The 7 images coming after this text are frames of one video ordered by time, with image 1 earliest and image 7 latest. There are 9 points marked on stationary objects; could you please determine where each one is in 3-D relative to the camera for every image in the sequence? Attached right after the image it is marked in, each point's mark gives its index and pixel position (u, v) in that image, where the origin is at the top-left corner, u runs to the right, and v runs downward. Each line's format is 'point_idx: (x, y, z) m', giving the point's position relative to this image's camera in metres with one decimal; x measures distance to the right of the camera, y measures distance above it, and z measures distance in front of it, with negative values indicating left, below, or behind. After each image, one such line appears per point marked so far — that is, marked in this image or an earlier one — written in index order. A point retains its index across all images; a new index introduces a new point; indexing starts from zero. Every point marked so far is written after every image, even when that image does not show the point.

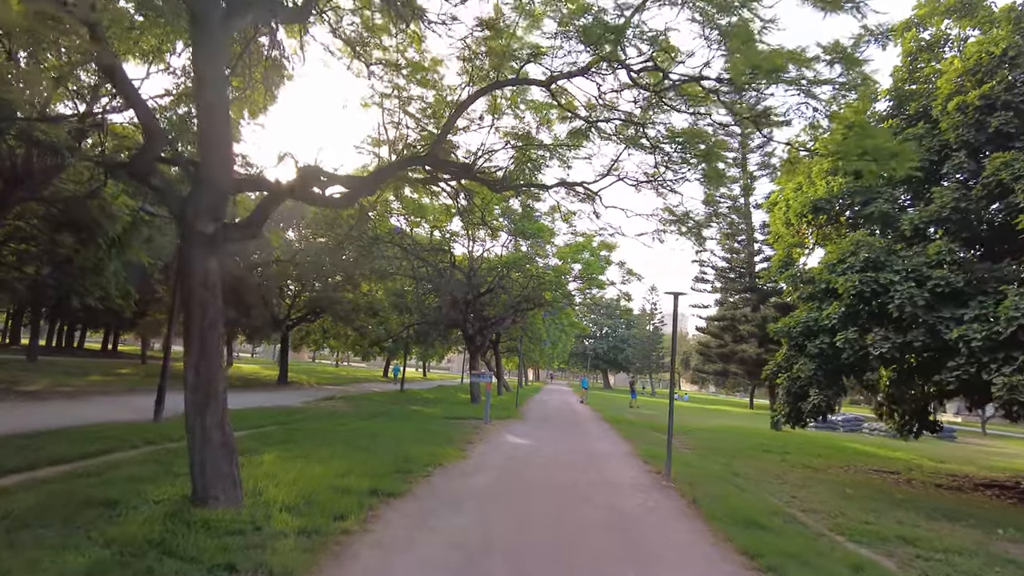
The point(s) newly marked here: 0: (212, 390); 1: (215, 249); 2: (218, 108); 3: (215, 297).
0: (-3.4, -1.2, +7.3) m
1: (-3.6, +0.5, +7.8) m
2: (-3.6, +2.2, +8.0) m
3: (-3.5, -0.1, +7.7) m
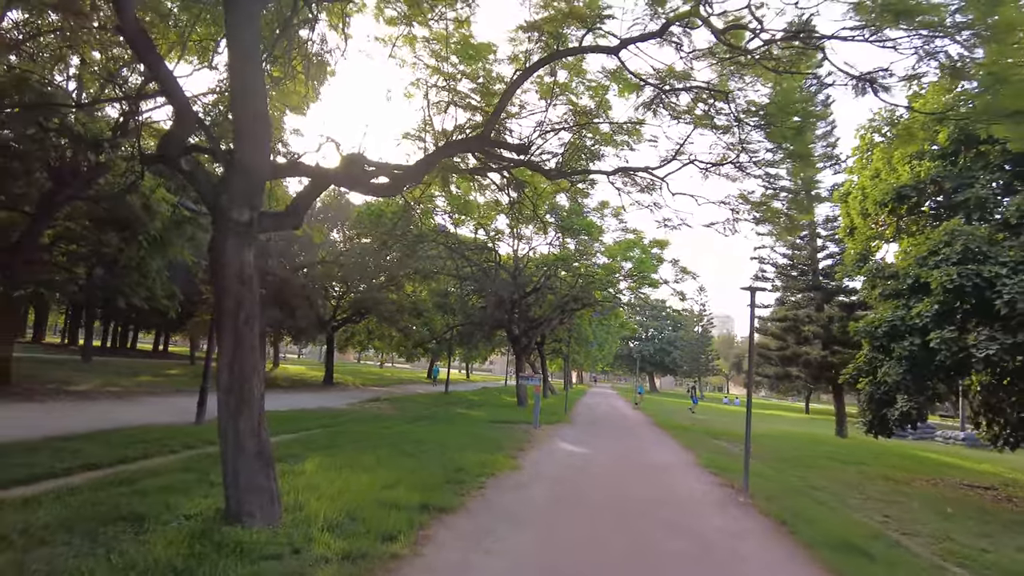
0: (-2.7, -1.1, +6.7) m
1: (-2.9, +0.5, +7.2) m
2: (-2.9, +2.3, +7.3) m
3: (-2.8, 0.0, +7.1) m
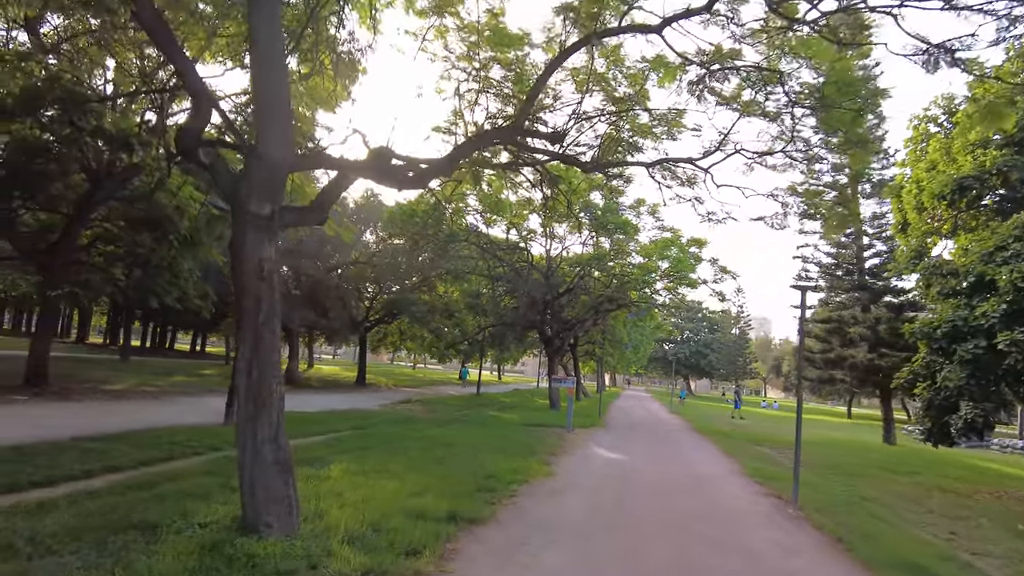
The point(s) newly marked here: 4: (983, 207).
0: (-2.4, -1.1, +6.3) m
1: (-2.5, +0.6, +6.8) m
2: (-2.6, +2.3, +7.0) m
3: (-2.5, 0.0, +6.7) m
4: (+9.5, +1.7, +13.1) m
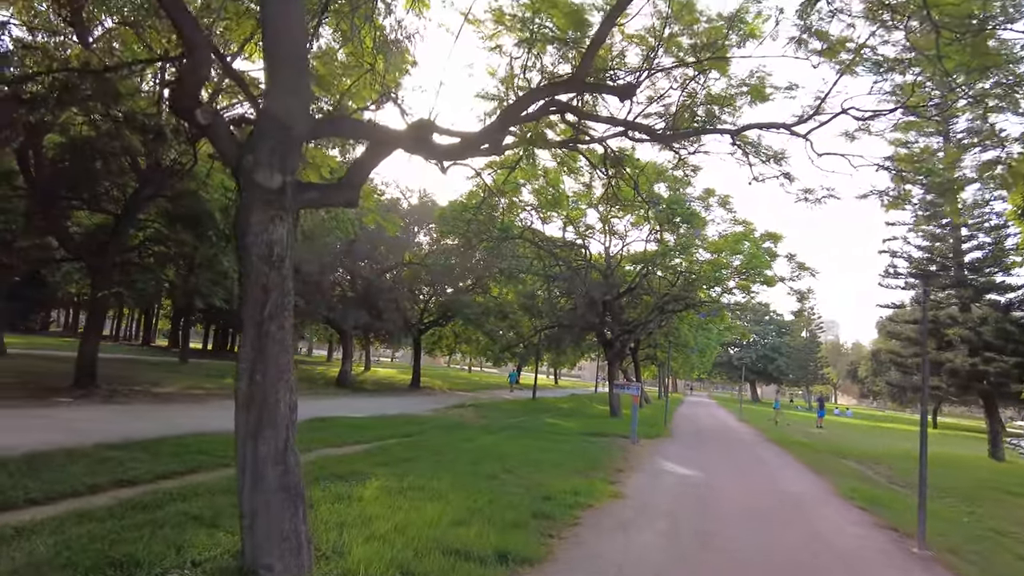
0: (-1.9, -0.9, +5.1) m
1: (-2.0, +0.7, +5.7) m
2: (-2.0, +2.4, +5.9) m
3: (-2.0, +0.1, +5.5) m
4: (+10.6, +1.8, +10.9) m
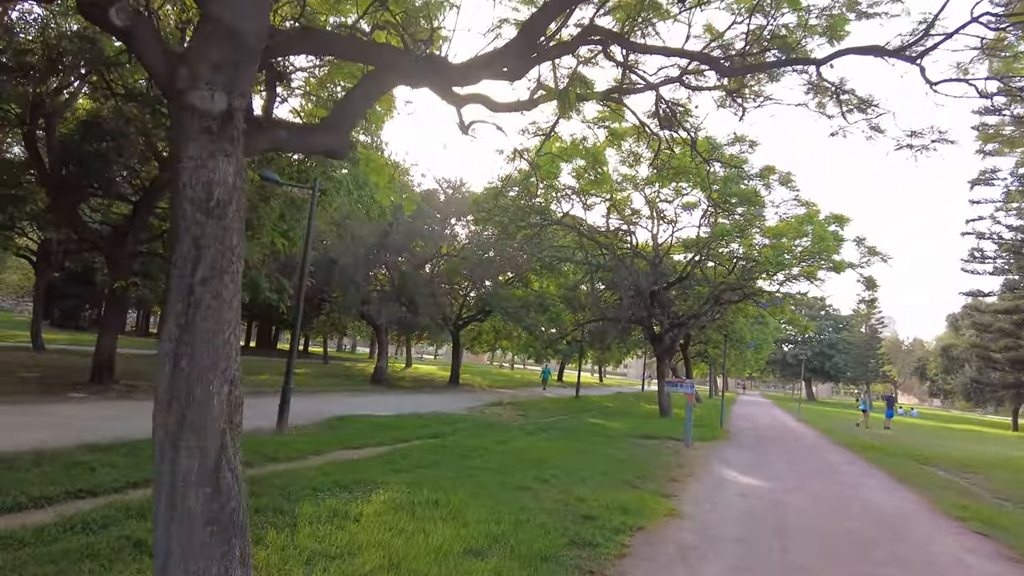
0: (-1.8, -0.7, +3.7) m
1: (-1.9, +1.0, +4.3) m
2: (-1.9, +2.7, +4.4) m
3: (-1.8, +0.4, +4.1) m
4: (+11.0, +2.2, +8.7) m
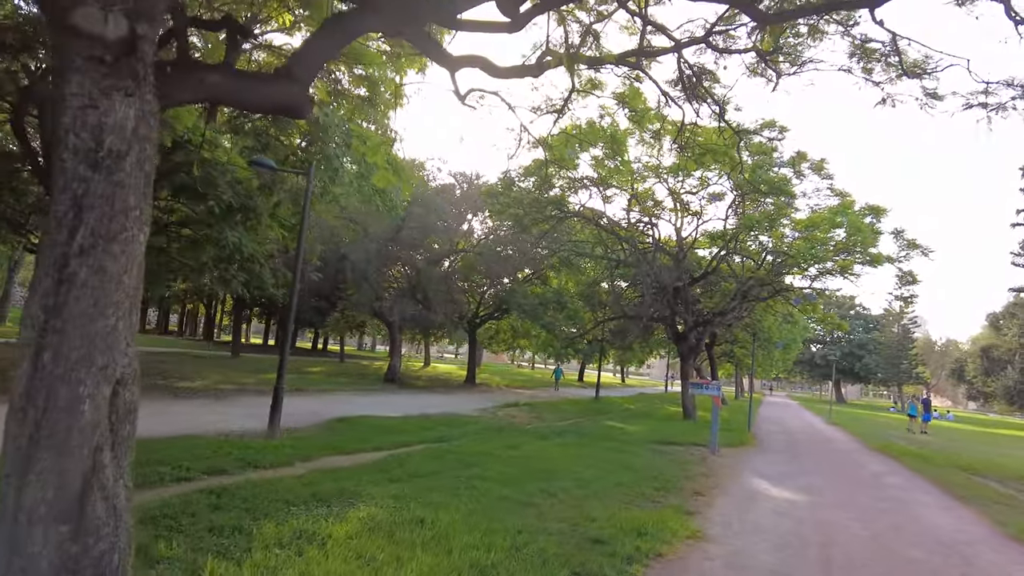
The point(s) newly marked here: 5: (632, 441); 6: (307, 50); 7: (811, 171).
0: (-1.9, -0.5, +2.8) m
1: (-2.0, +1.1, +3.3) m
2: (-2.0, +2.9, +3.5) m
3: (-2.0, +0.5, +3.2) m
4: (+11.0, +2.3, +7.3) m
5: (+2.8, -3.5, +14.9) m
6: (-1.5, +1.7, +4.6) m
7: (+8.7, +3.4, +18.8) m
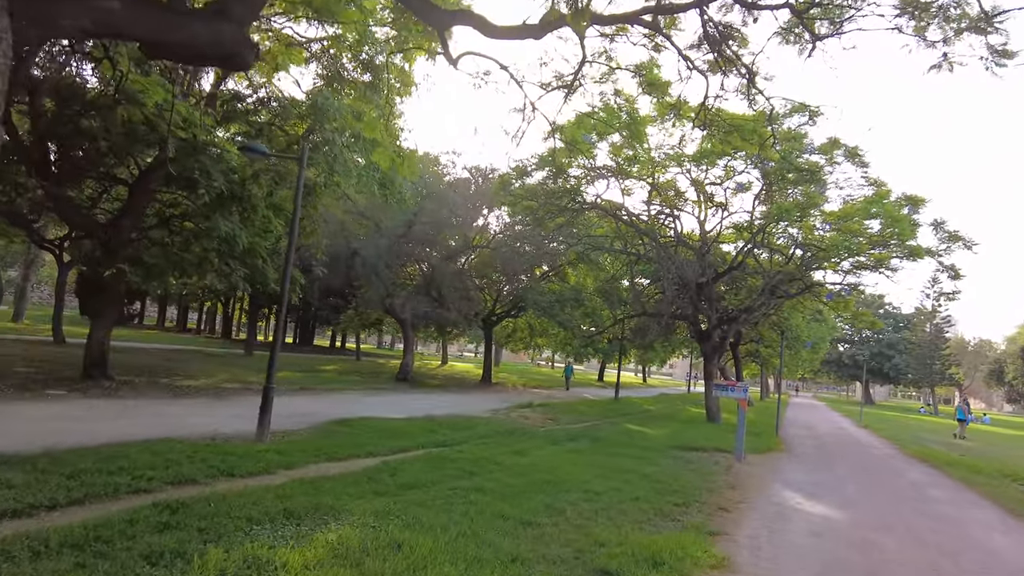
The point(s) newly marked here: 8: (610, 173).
0: (-2.1, -0.4, +1.9) m
1: (-2.2, +1.2, +2.5) m
2: (-2.2, +3.0, +2.7) m
3: (-2.1, +0.6, +2.3) m
4: (+11.0, +2.4, +6.0) m
5: (+3.0, -3.4, +13.9) m
6: (-1.7, +1.8, +3.7) m
7: (+9.0, +3.5, +17.6) m
8: (+3.0, +3.5, +19.6) m
